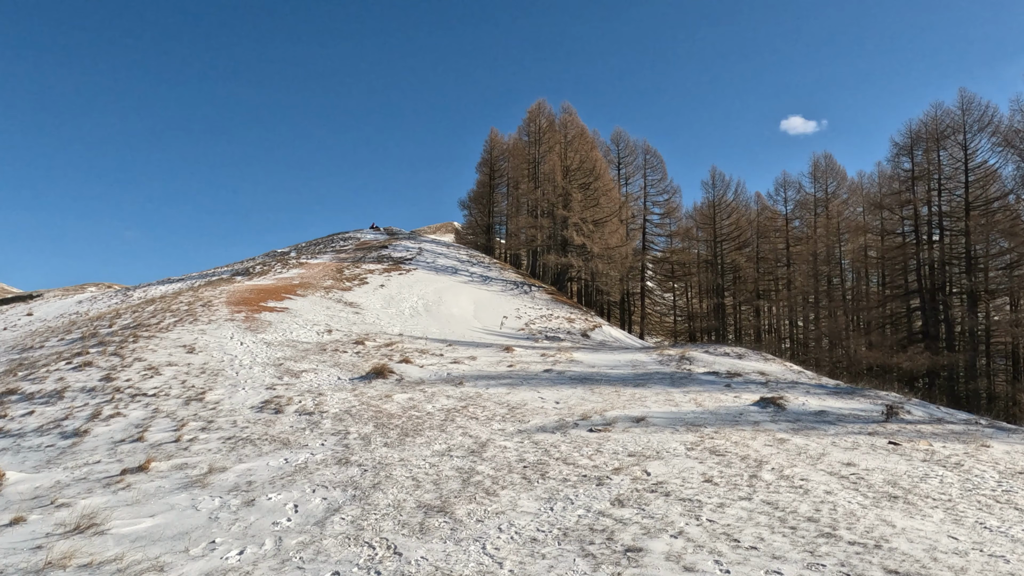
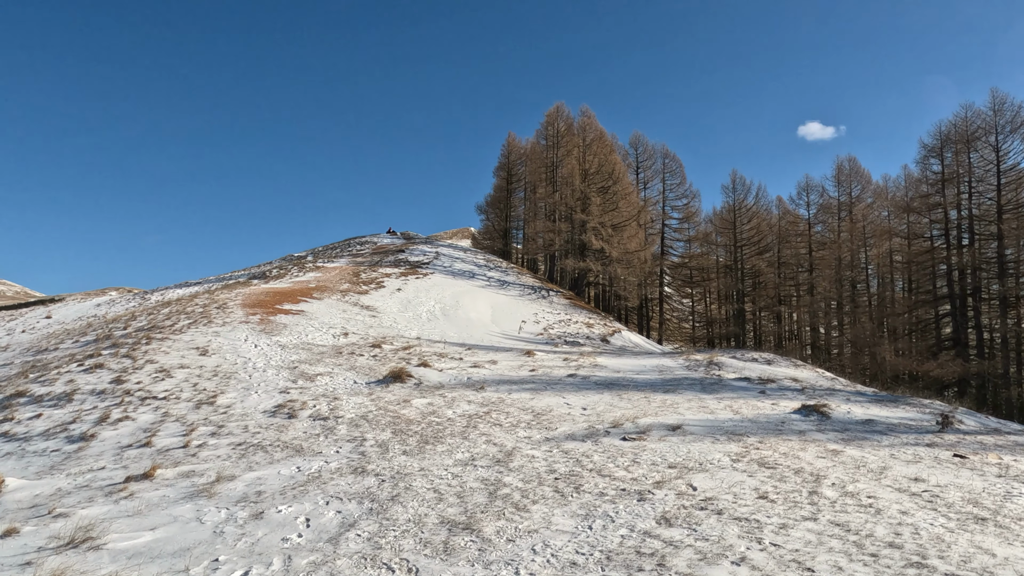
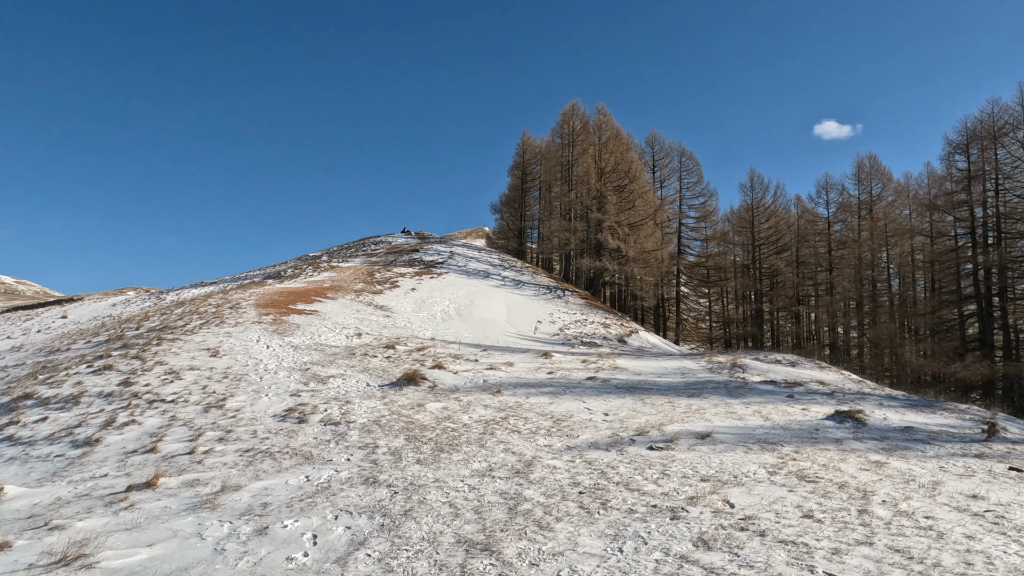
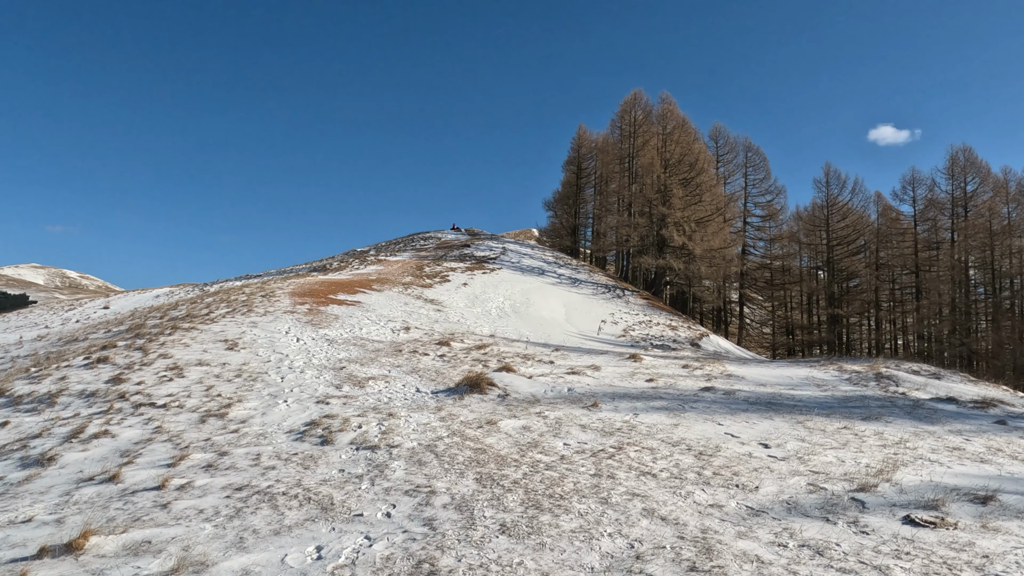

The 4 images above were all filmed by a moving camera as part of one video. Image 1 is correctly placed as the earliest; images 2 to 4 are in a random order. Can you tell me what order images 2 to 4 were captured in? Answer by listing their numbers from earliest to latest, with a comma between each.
2, 3, 4
